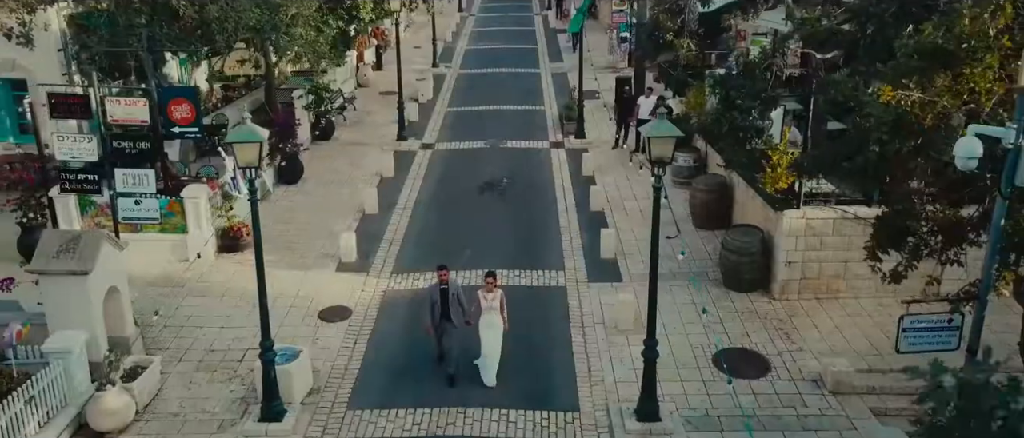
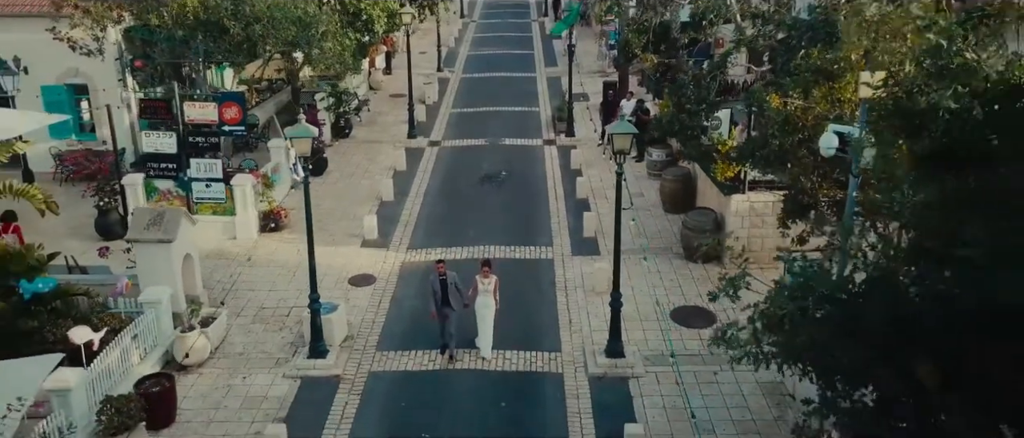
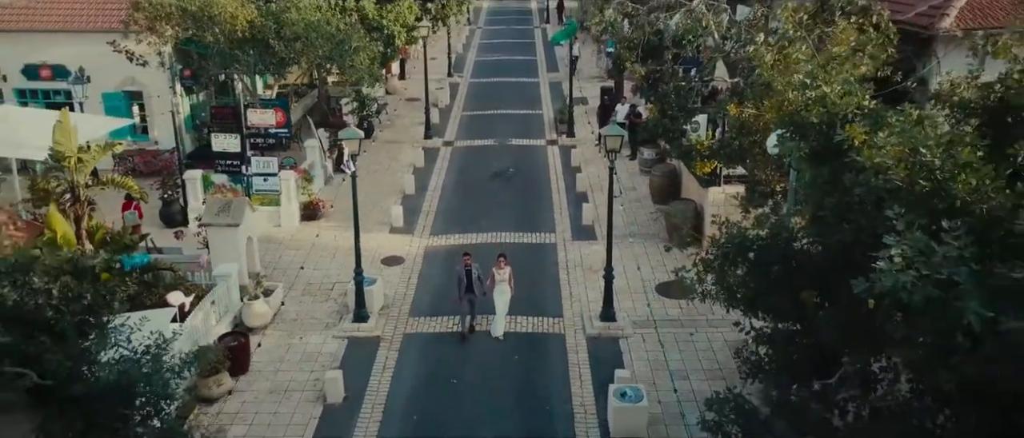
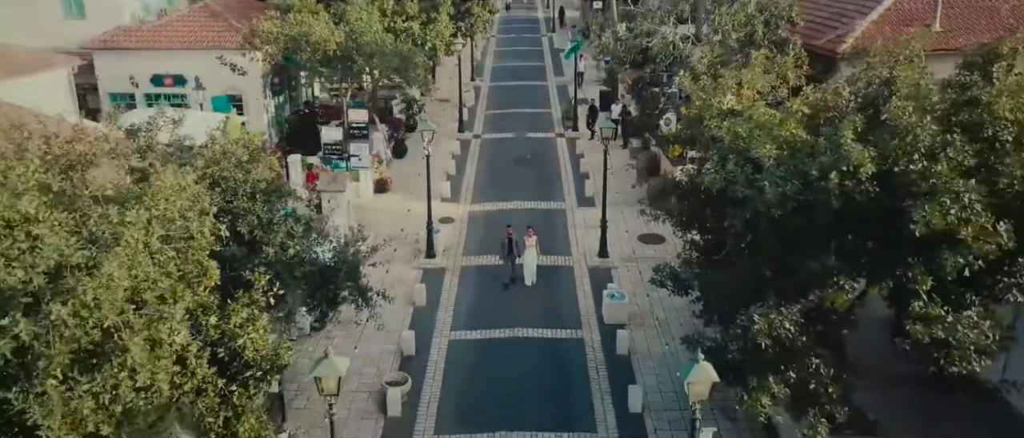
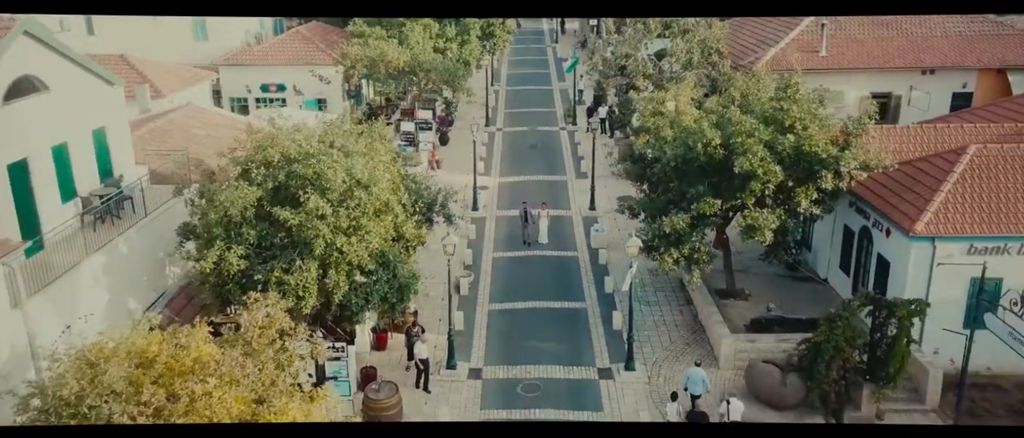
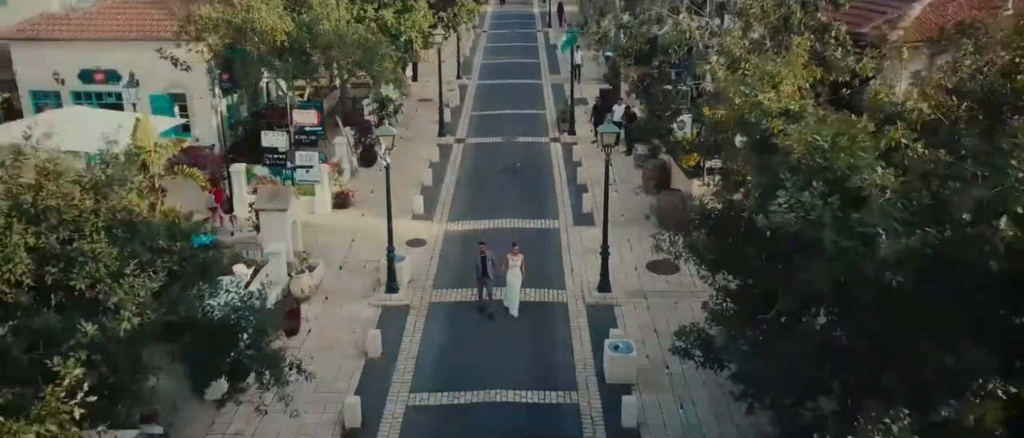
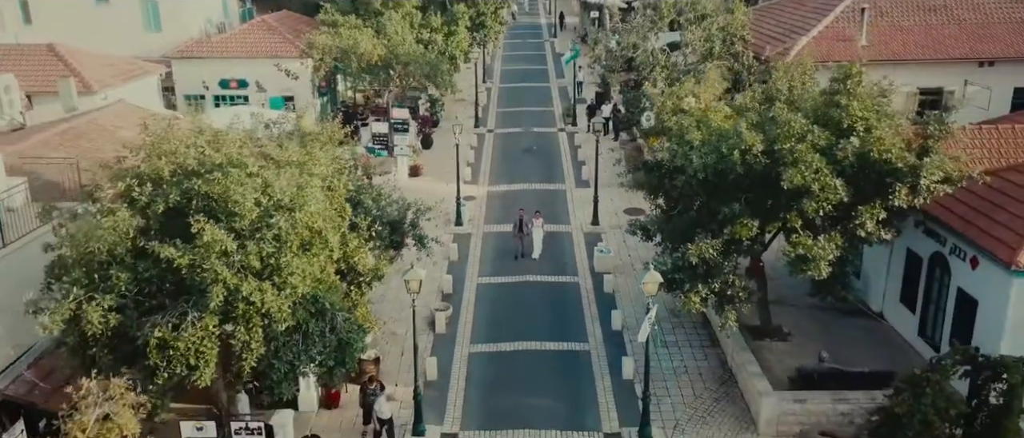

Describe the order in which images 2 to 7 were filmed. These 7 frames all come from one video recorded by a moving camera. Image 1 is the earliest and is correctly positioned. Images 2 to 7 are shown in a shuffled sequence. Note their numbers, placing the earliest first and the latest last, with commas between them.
2, 3, 6, 4, 7, 5
